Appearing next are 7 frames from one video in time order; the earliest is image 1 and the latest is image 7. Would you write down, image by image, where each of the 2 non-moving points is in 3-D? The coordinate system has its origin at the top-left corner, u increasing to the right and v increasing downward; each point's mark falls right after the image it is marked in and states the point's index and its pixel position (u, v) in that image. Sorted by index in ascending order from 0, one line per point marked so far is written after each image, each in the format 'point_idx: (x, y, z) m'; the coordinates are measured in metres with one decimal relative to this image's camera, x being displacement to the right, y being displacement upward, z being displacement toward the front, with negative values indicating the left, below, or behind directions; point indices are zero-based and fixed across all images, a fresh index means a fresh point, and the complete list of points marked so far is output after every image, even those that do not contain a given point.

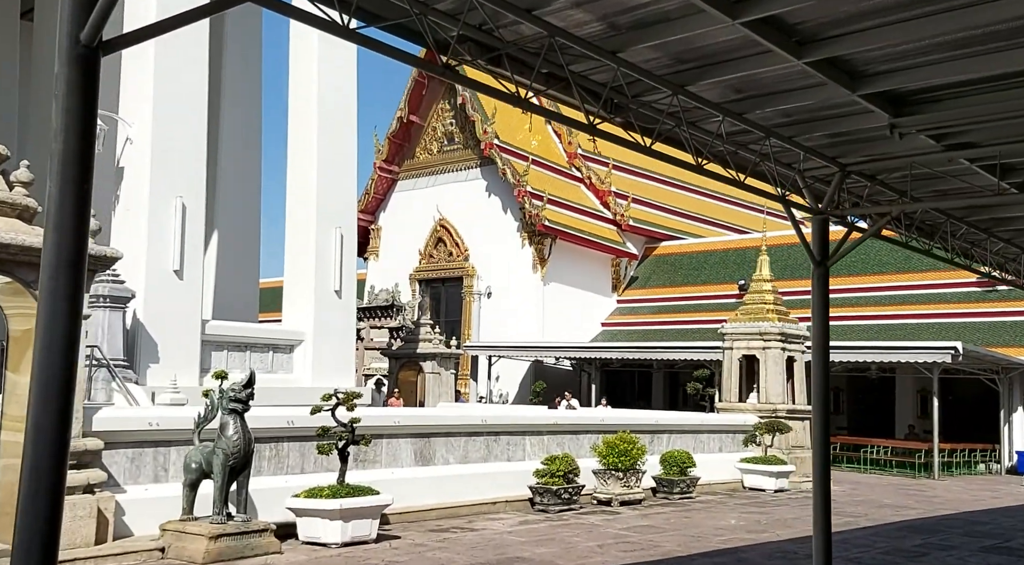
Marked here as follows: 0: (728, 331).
0: (+3.0, -0.7, +14.5) m
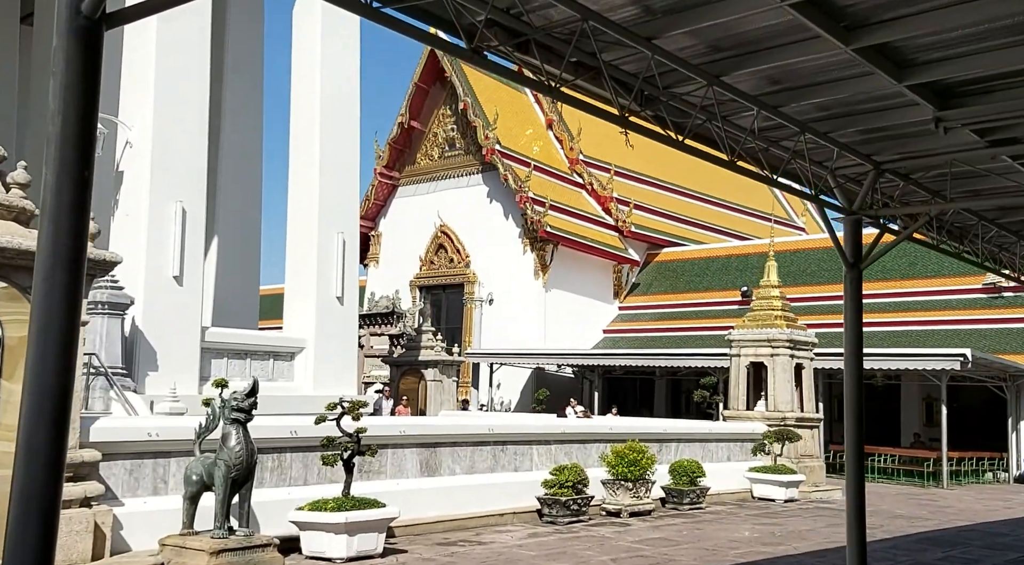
0: (+3.1, -0.8, +14.3) m
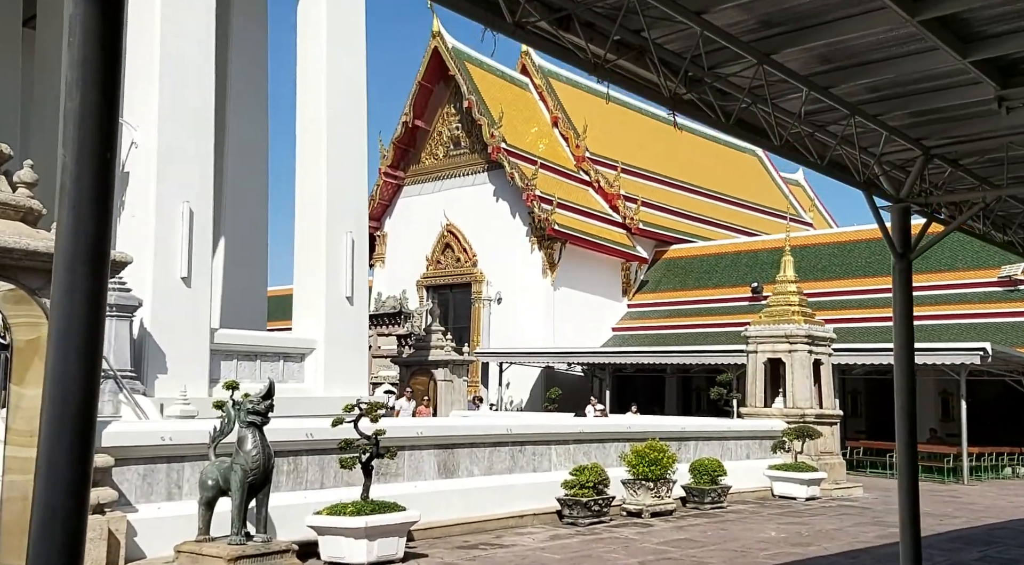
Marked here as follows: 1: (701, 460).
0: (+3.2, -0.7, +14.0) m
1: (+1.9, -1.8, +10.5) m
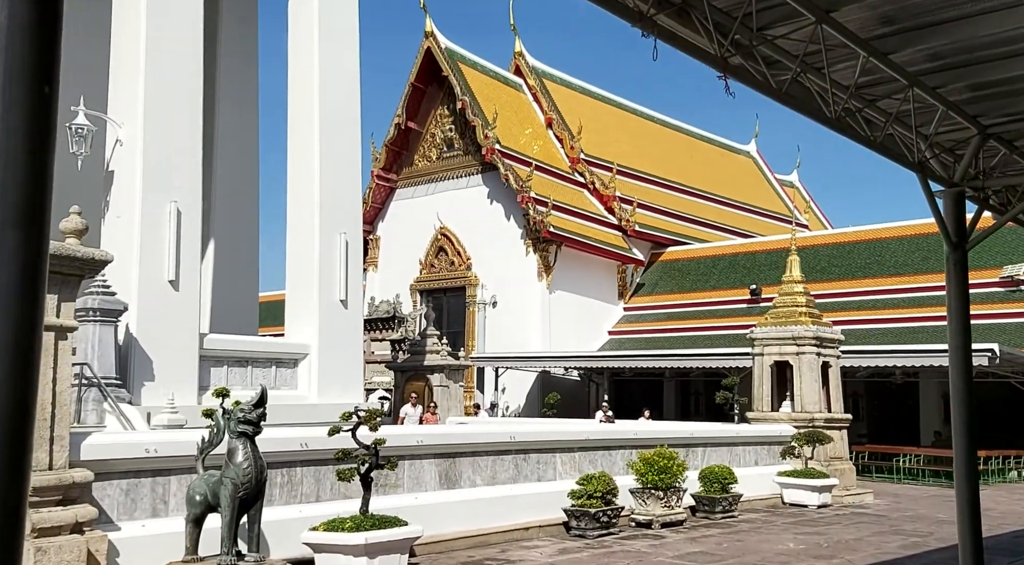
0: (+3.2, -0.7, +13.7) m
1: (+1.9, -1.8, +10.1) m
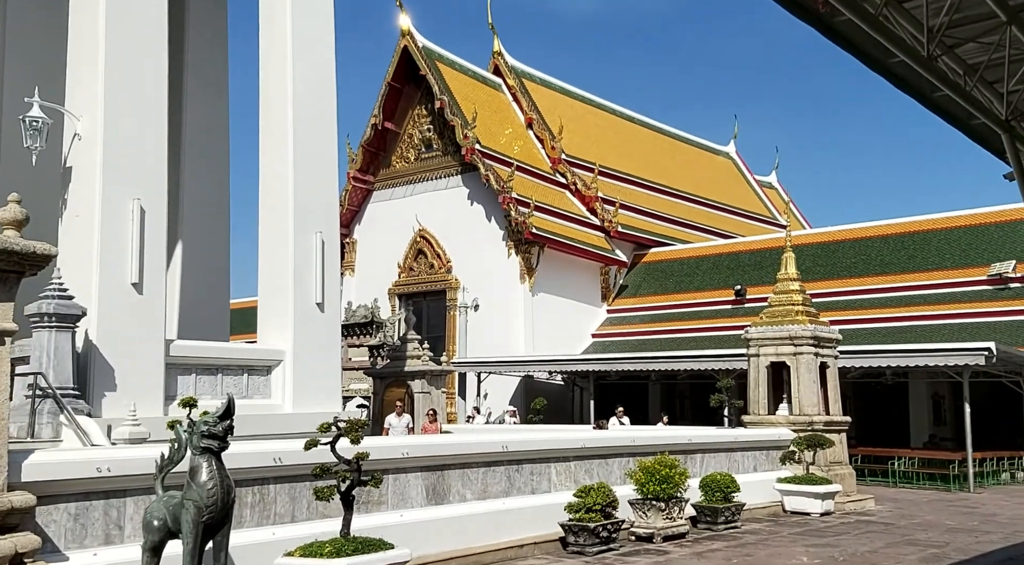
0: (+3.0, -0.7, +13.1) m
1: (+1.8, -1.8, +9.6) m
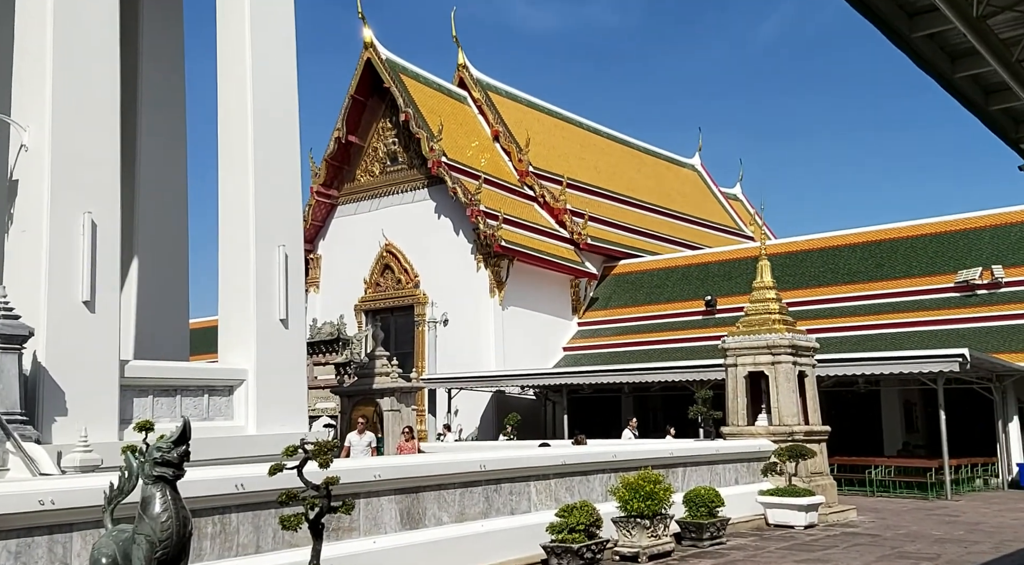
0: (+2.7, -0.8, +12.8) m
1: (+1.6, -1.8, +9.2) m
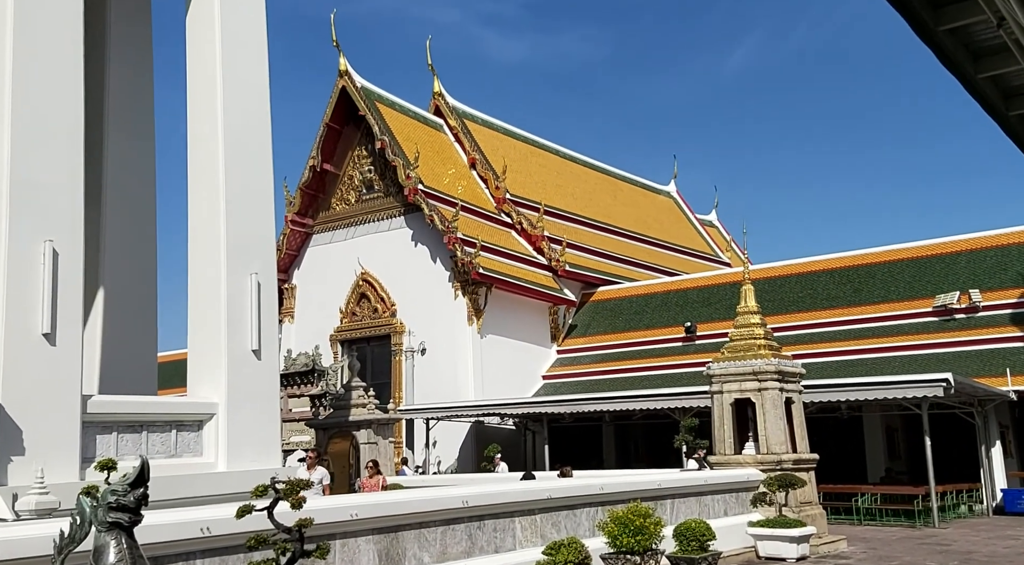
0: (+2.4, -1.1, +12.5) m
1: (+1.5, -2.0, +8.9) m
